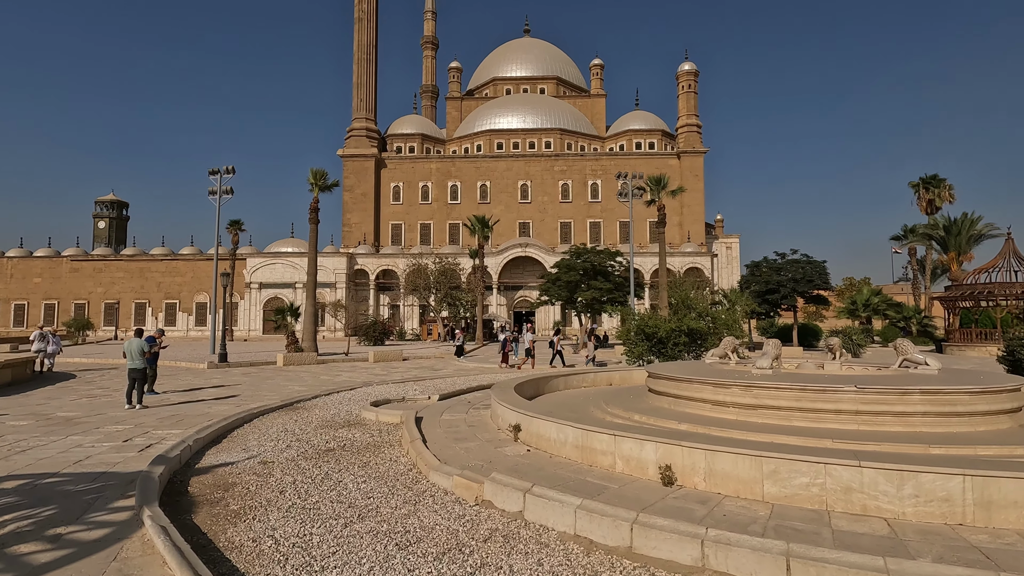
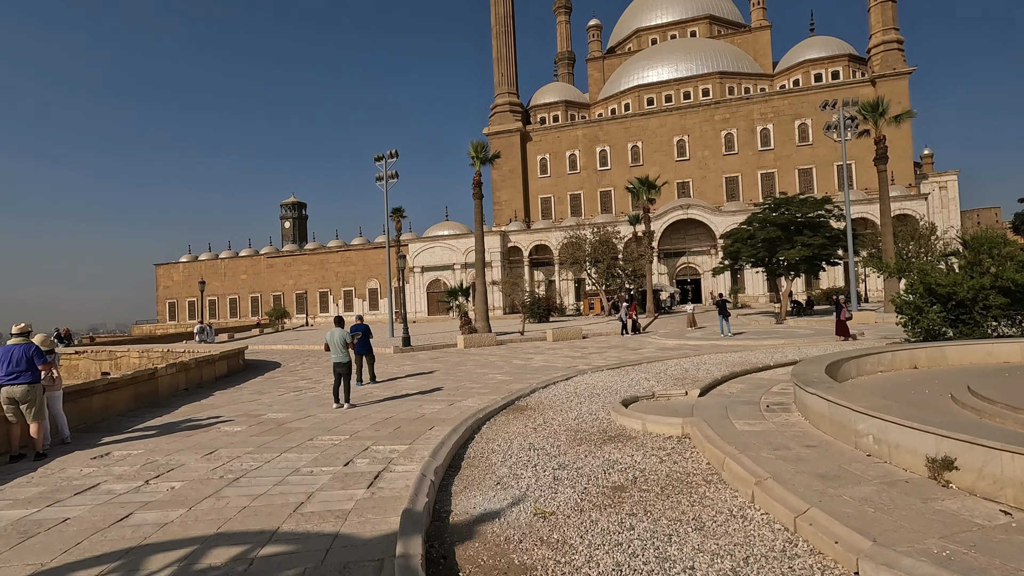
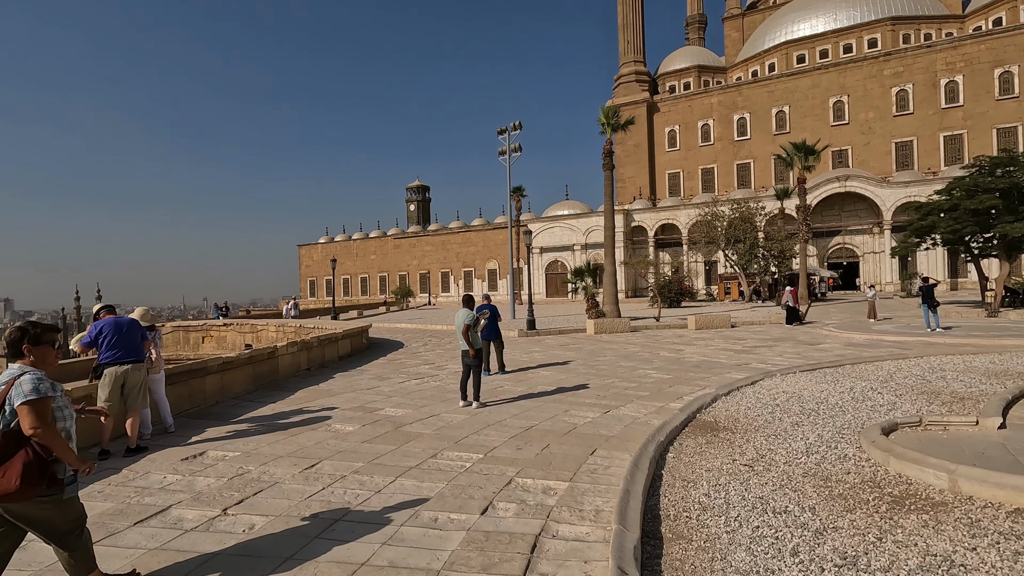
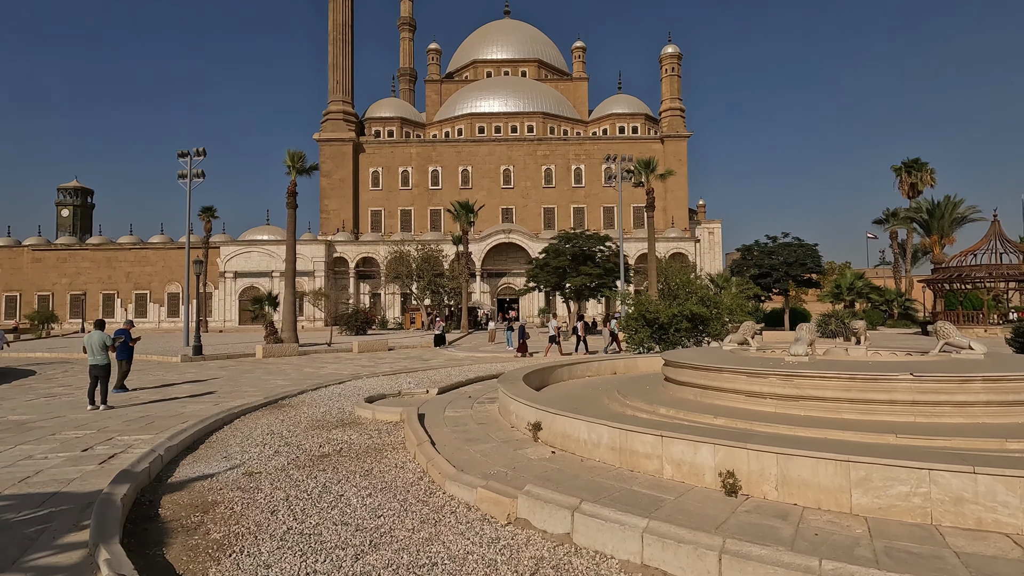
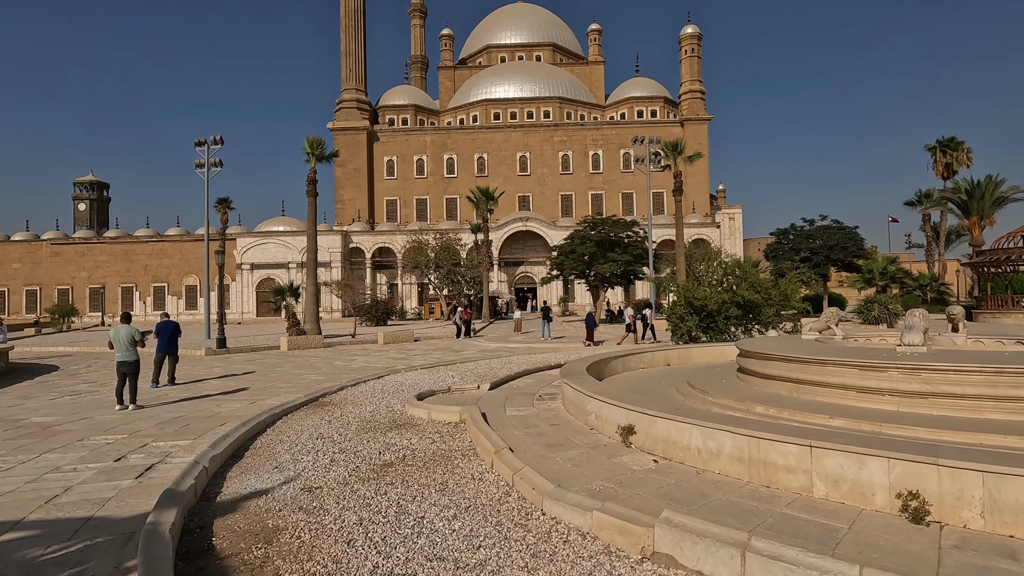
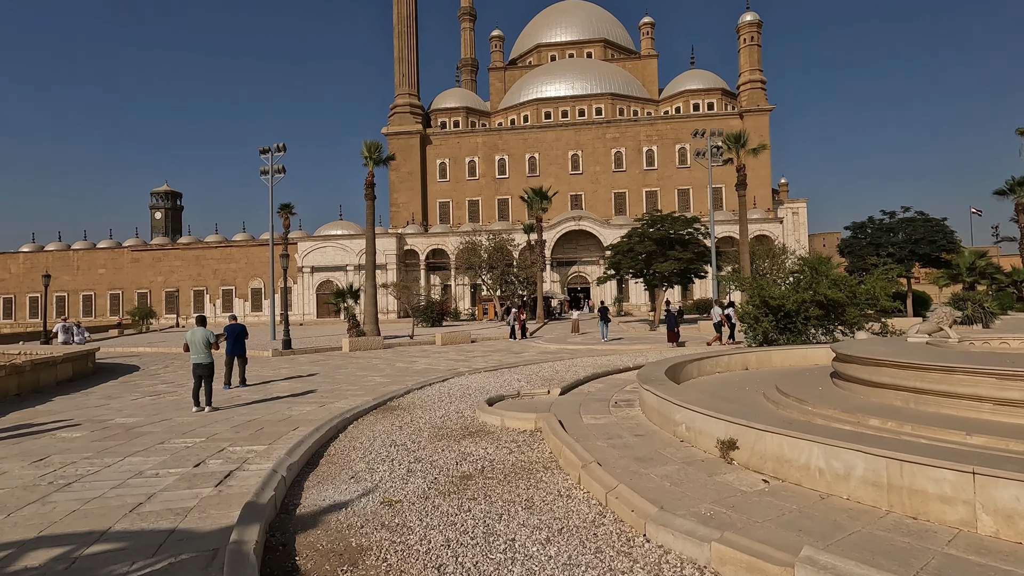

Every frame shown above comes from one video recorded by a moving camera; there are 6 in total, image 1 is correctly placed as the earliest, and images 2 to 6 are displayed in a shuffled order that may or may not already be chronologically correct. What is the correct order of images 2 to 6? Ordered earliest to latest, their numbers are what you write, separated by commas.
4, 5, 6, 2, 3
